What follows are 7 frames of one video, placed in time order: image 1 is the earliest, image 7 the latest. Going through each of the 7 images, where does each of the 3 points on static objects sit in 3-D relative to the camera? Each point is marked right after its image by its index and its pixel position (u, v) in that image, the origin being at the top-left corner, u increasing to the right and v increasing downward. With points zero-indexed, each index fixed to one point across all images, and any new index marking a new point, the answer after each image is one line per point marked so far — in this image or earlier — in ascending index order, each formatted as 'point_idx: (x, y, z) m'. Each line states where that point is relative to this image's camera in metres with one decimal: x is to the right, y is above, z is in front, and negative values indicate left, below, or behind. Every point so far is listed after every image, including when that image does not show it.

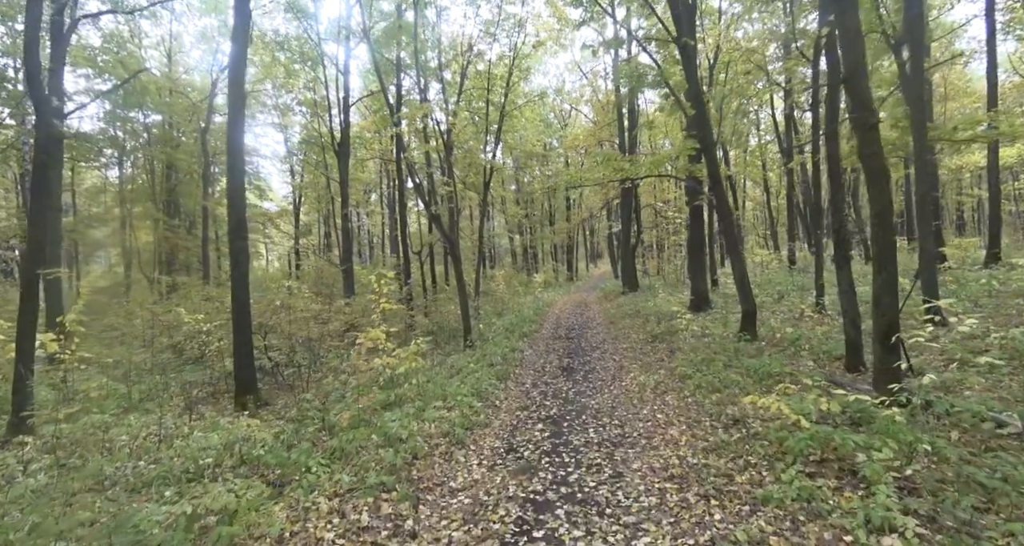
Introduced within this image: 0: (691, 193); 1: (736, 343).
0: (+6.0, +2.6, +15.6) m
1: (+4.8, -1.5, +10.1) m
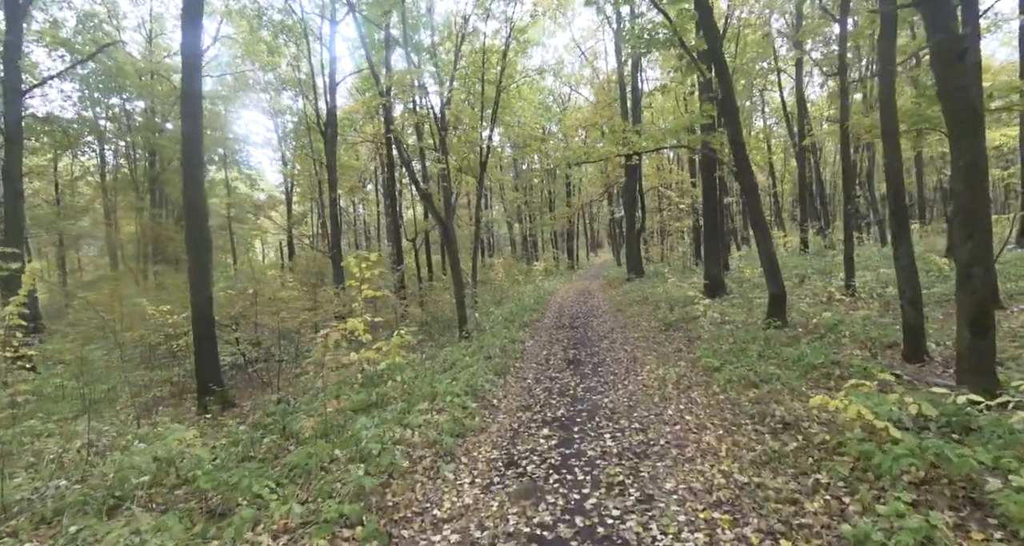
0: (+5.9, +3.1, +14.3) m
1: (+4.7, -1.1, +8.9) m
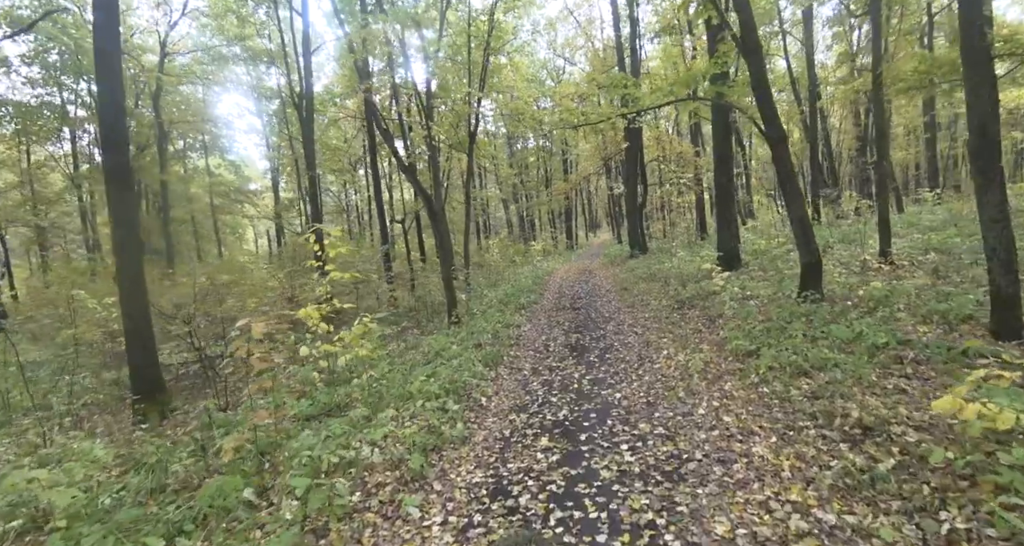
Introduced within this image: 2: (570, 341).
0: (+5.6, +3.9, +12.8) m
1: (+4.6, -0.5, +7.5) m
2: (+1.1, -1.3, +9.0) m
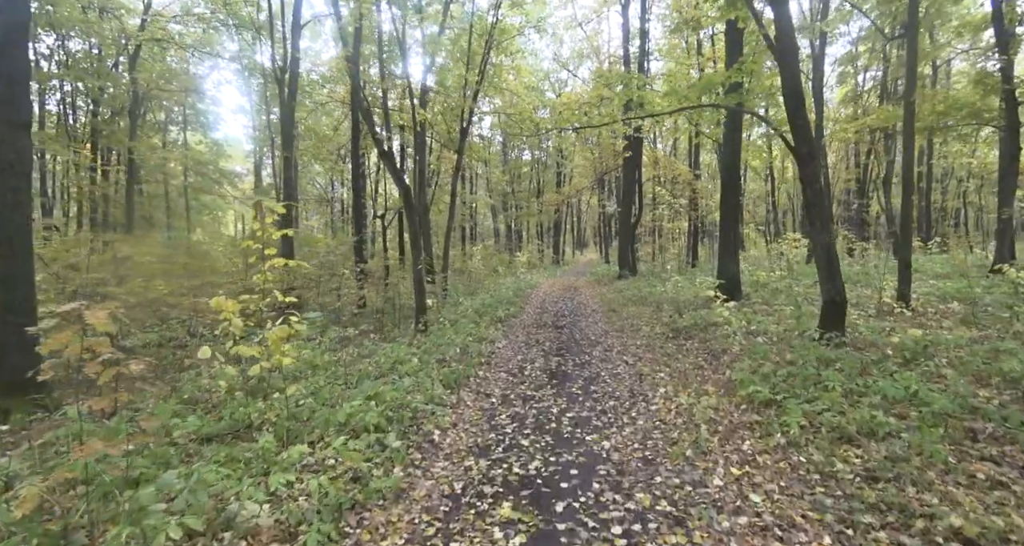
0: (+5.5, +3.2, +11.8) m
1: (+4.2, -1.0, +6.4) m
2: (+0.6, -1.5, +7.7) m
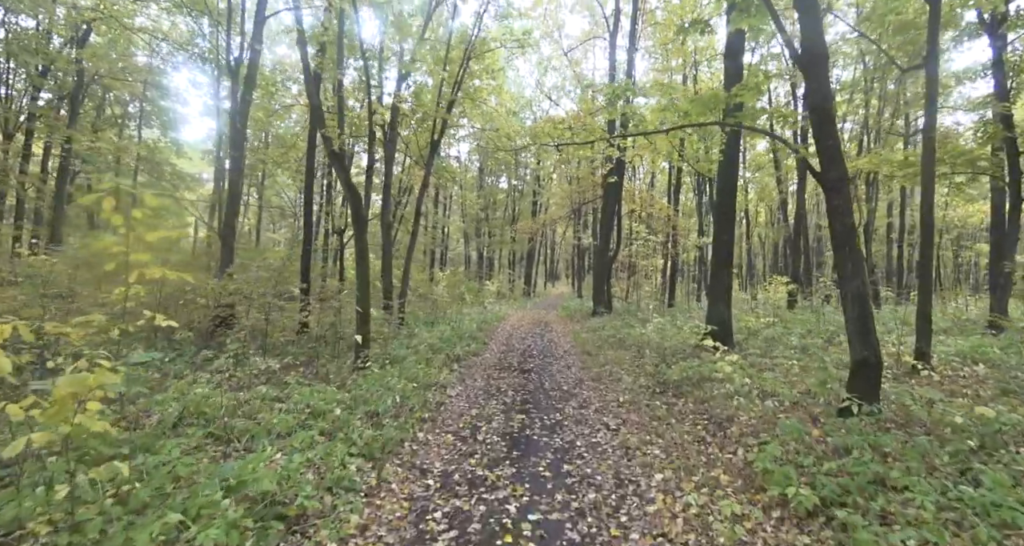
0: (+4.8, +2.2, +10.7) m
1: (+3.7, -1.6, +5.0) m
2: (0.0, -2.0, +6.0) m
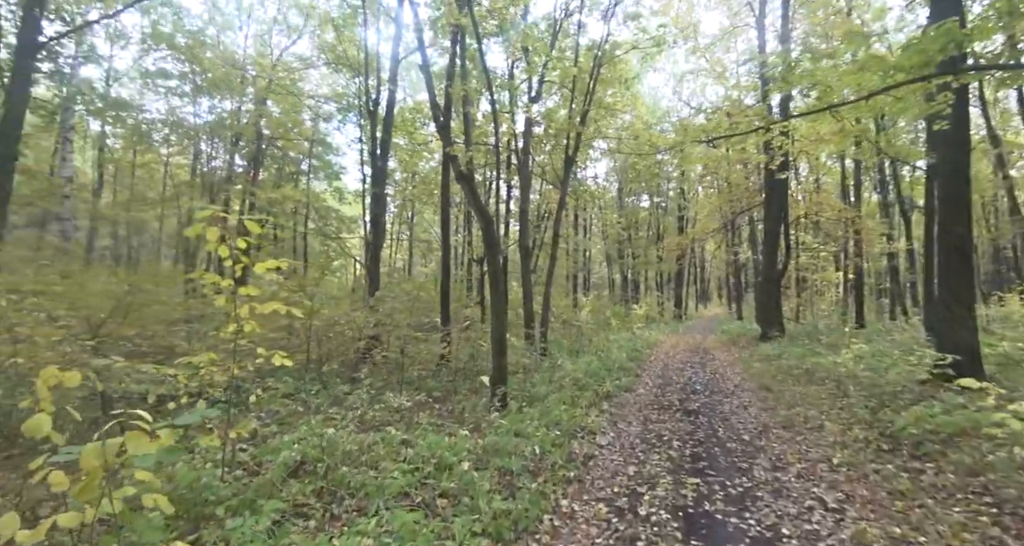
0: (+7.4, +2.0, +7.9) m
1: (+4.9, -1.5, +2.5) m
2: (+1.6, -2.2, +4.5) m
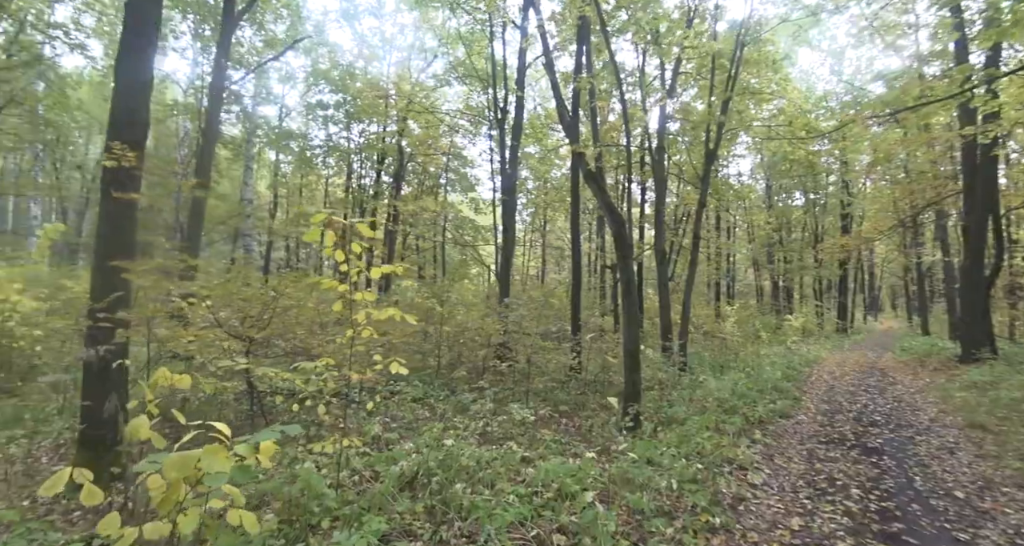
0: (+9.1, +2.0, +5.1) m
1: (+5.2, -1.5, +0.6) m
2: (+2.6, -2.2, +3.4) m
